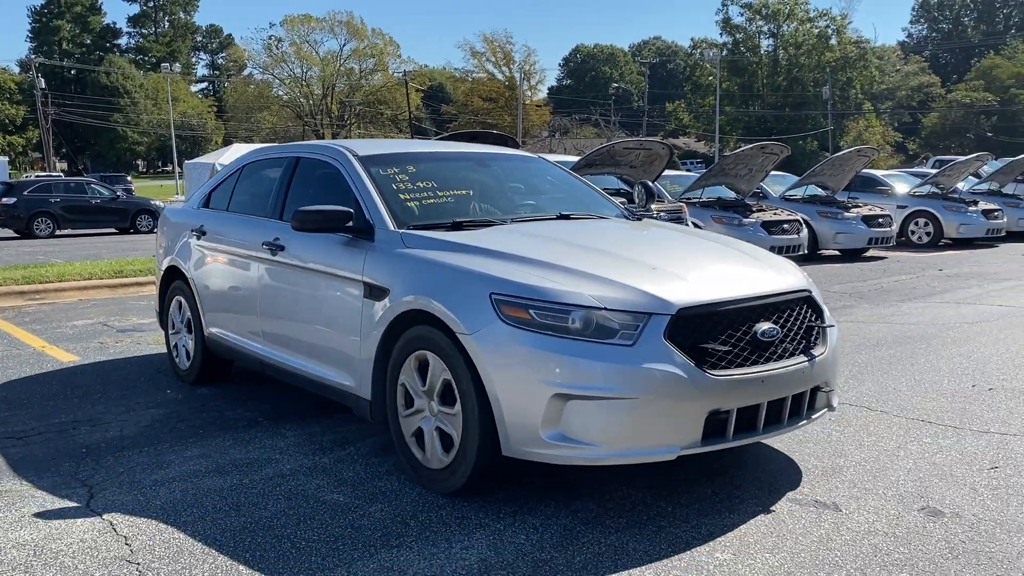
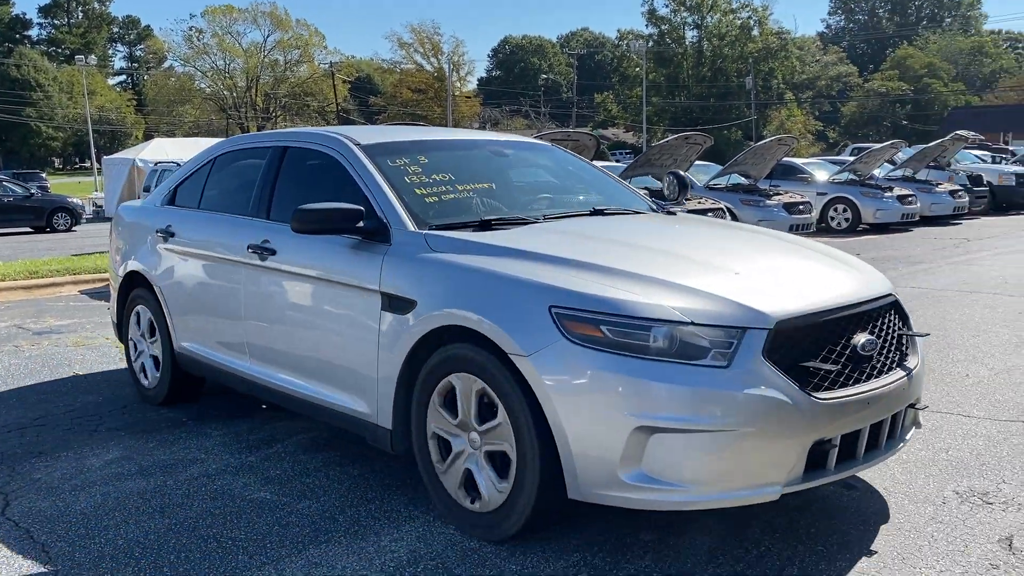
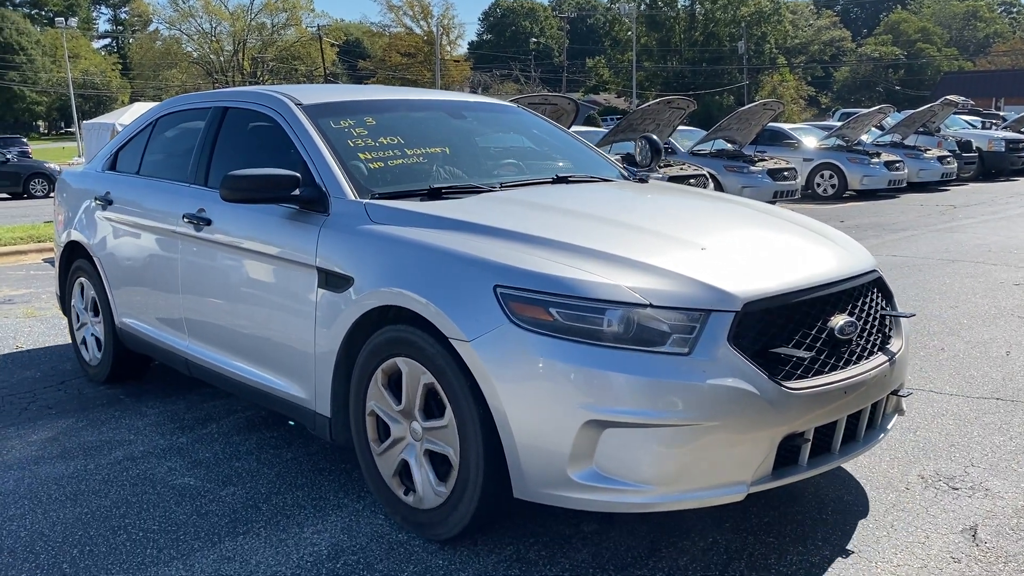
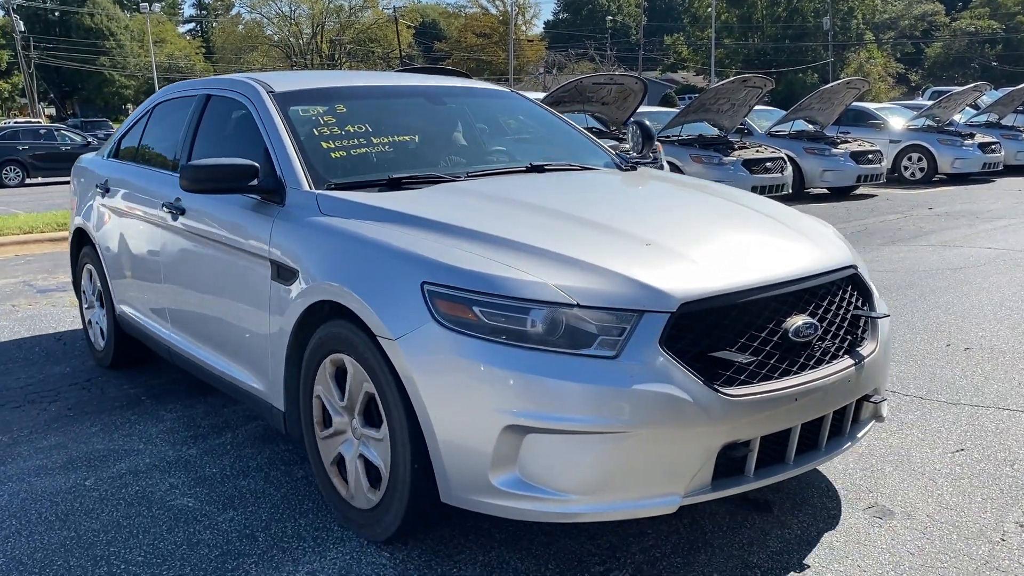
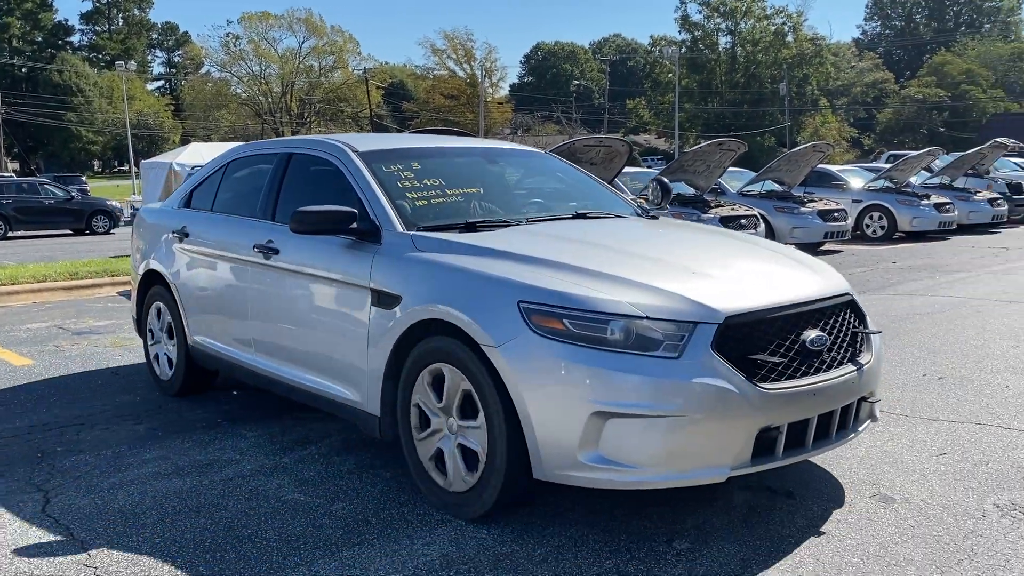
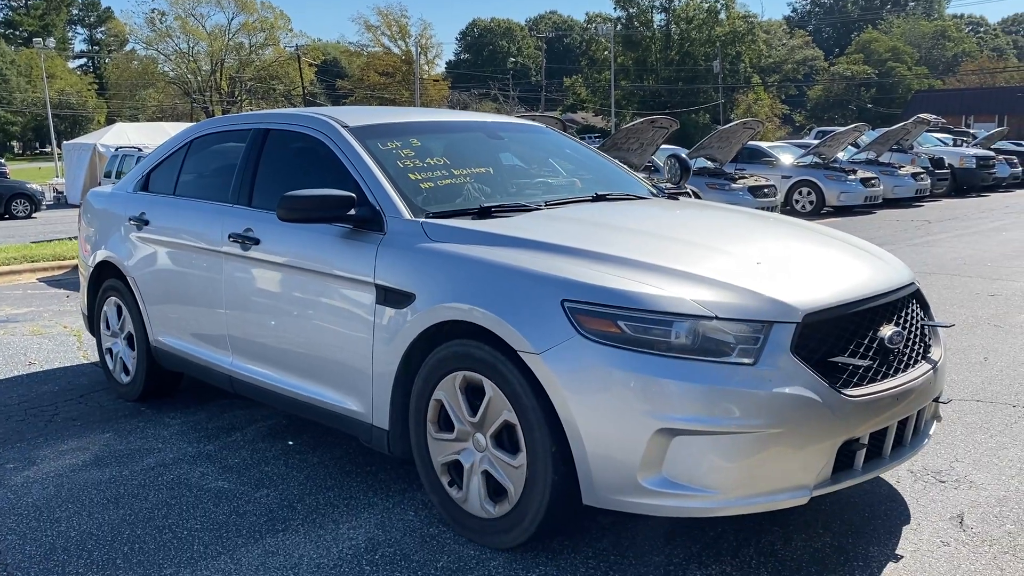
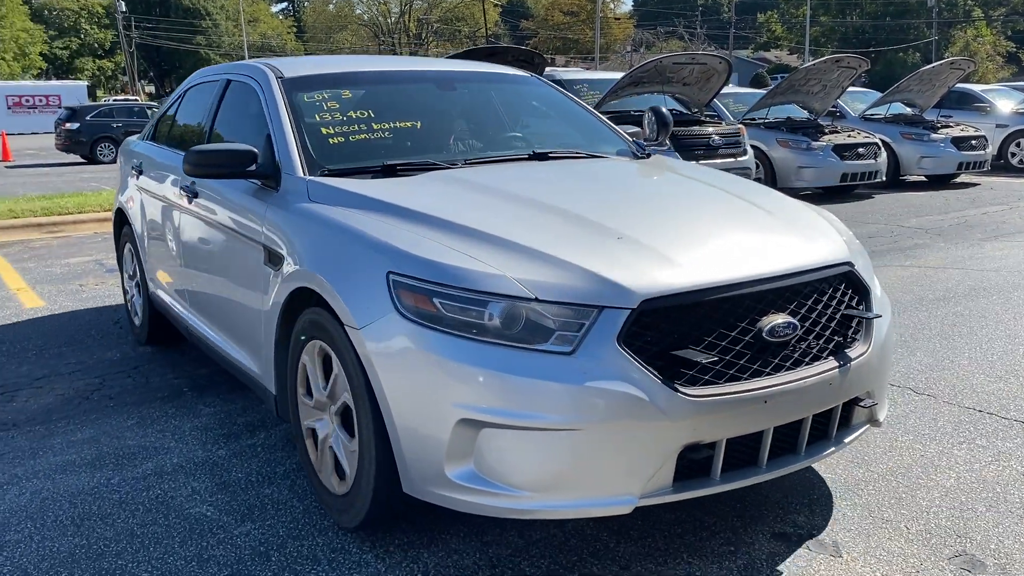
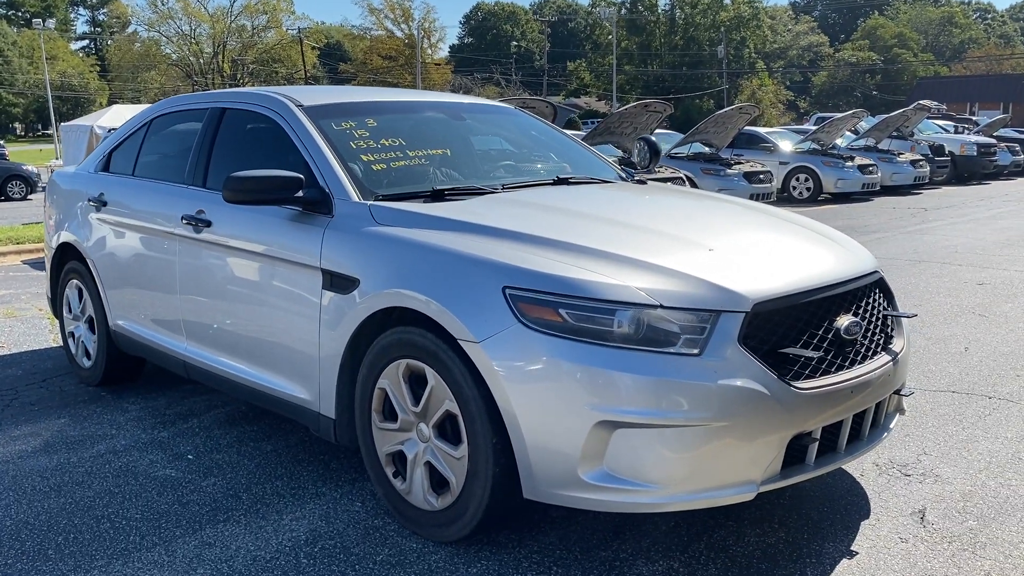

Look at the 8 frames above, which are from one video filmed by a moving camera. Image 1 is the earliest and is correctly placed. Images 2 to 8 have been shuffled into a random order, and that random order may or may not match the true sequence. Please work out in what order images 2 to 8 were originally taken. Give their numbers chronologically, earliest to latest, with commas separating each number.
5, 2, 6, 8, 3, 4, 7
